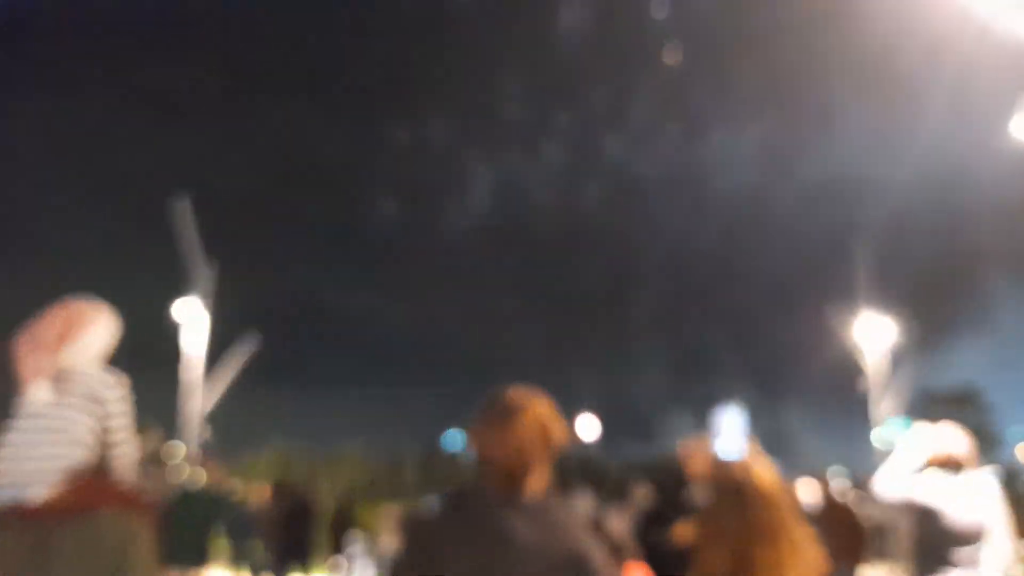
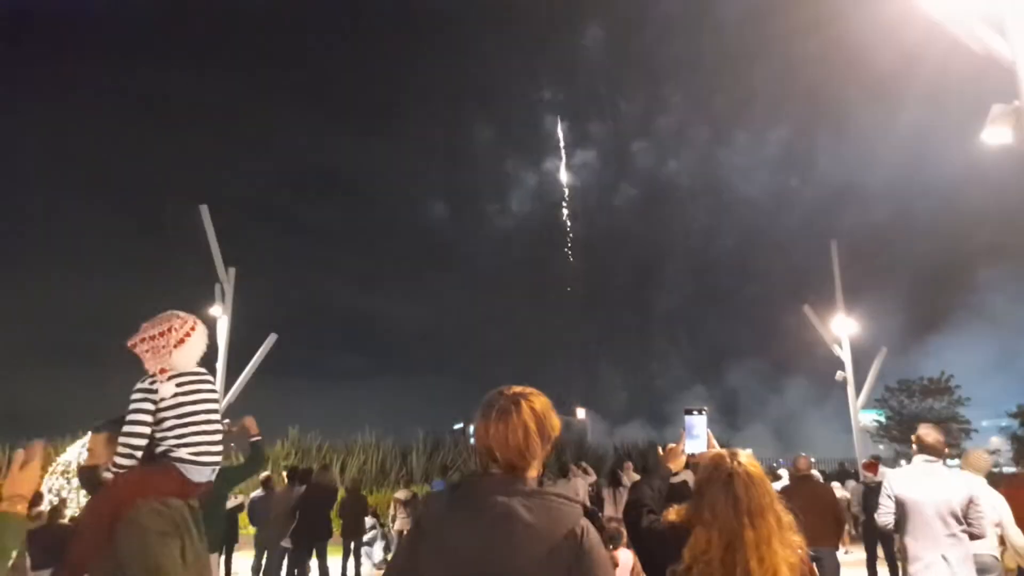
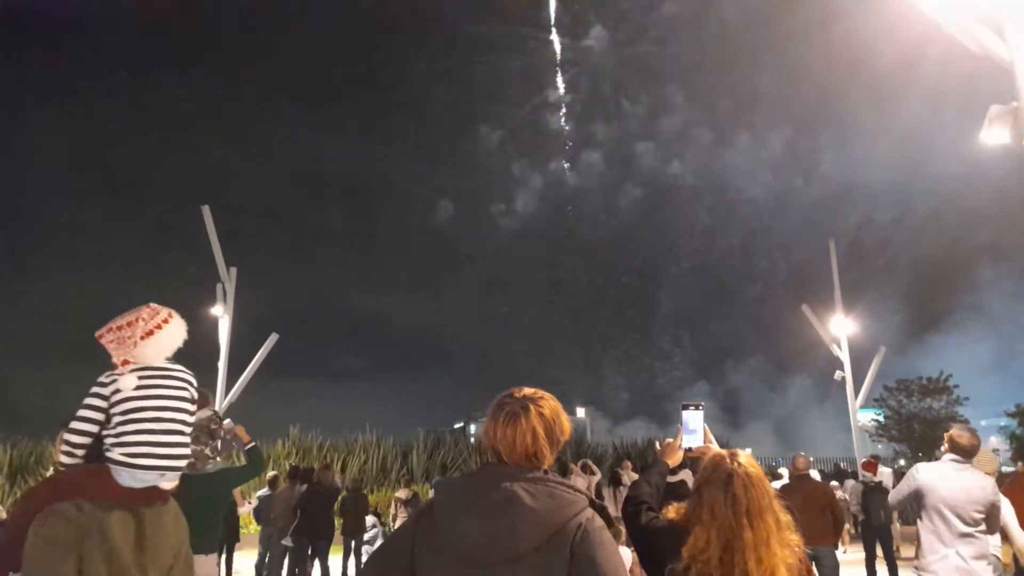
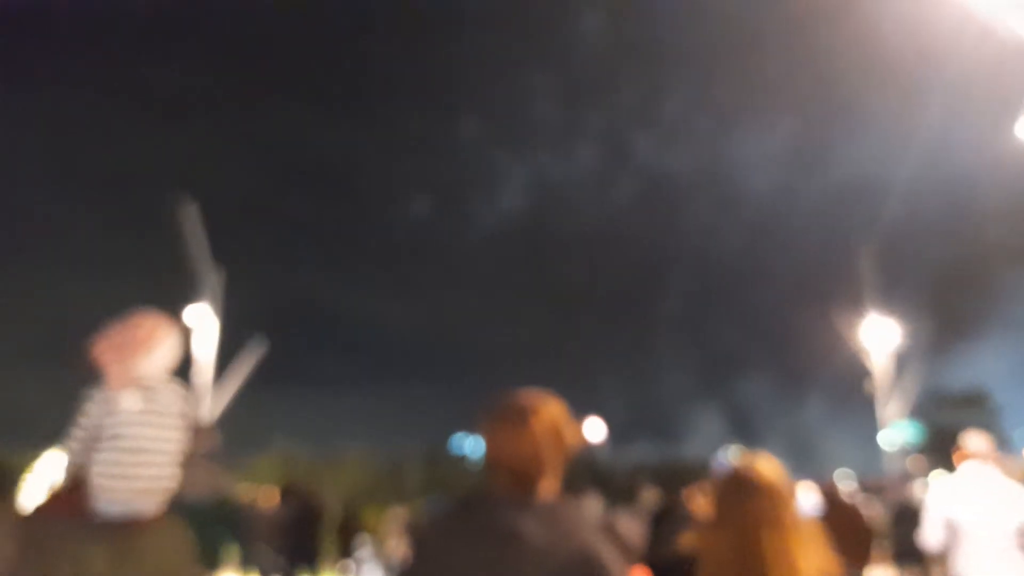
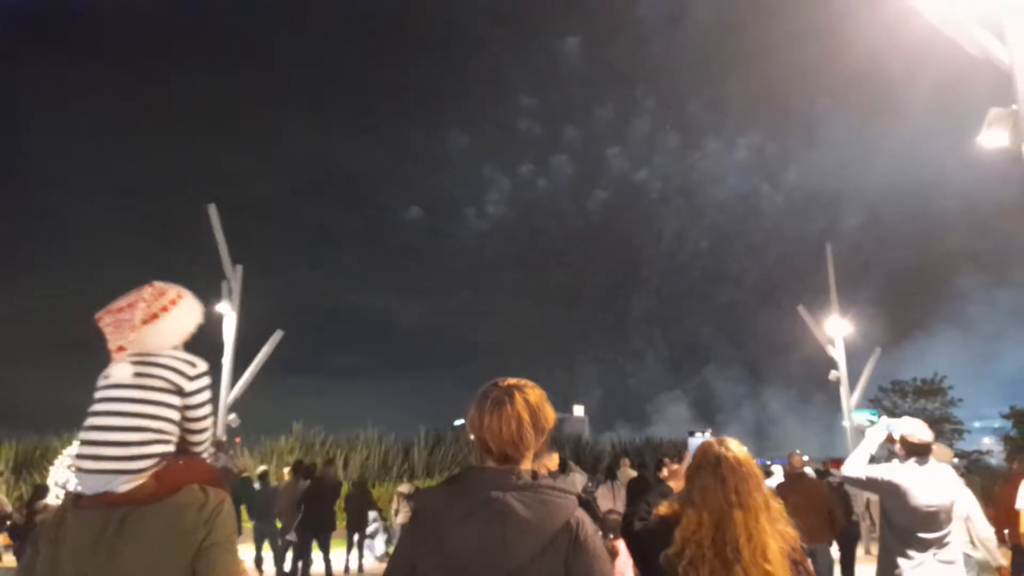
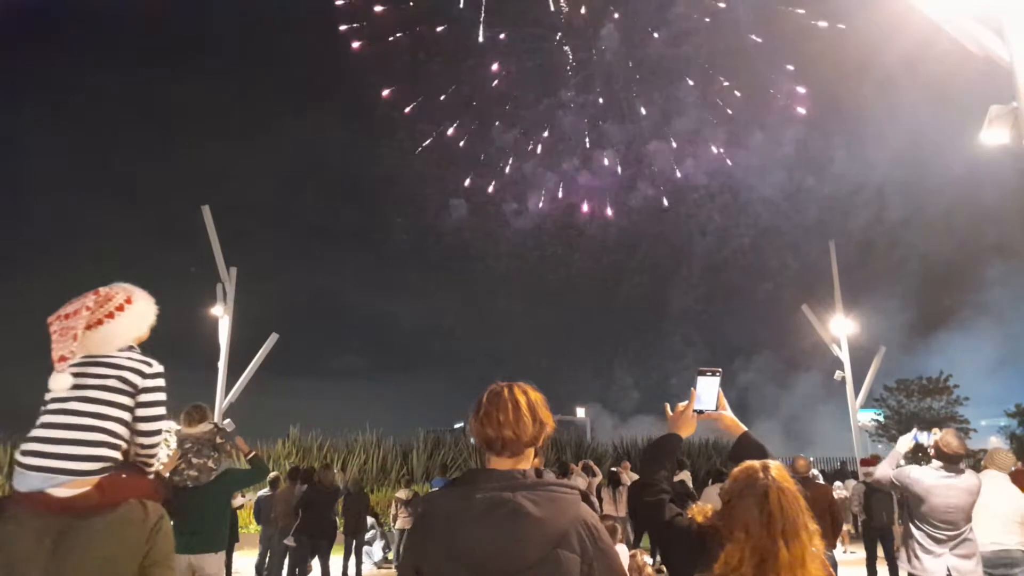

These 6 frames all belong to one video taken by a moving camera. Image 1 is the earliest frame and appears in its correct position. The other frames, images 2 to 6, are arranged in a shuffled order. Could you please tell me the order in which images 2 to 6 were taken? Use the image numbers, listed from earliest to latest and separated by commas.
5, 4, 2, 3, 6
